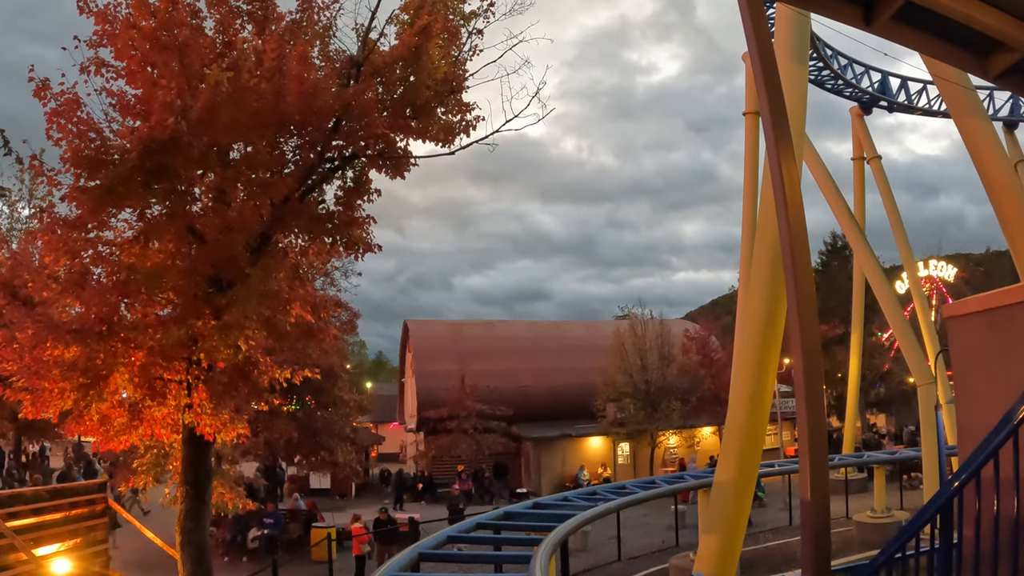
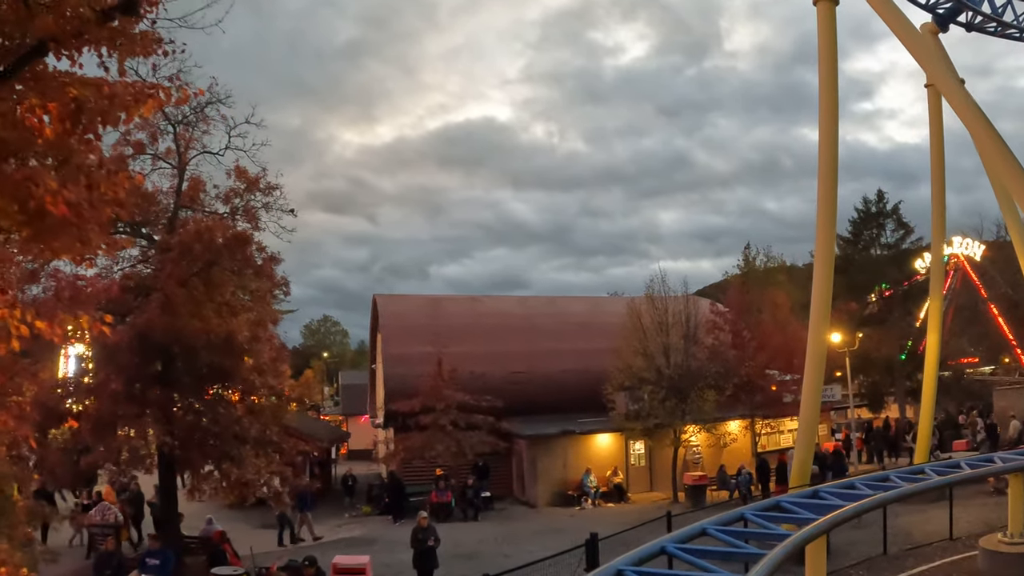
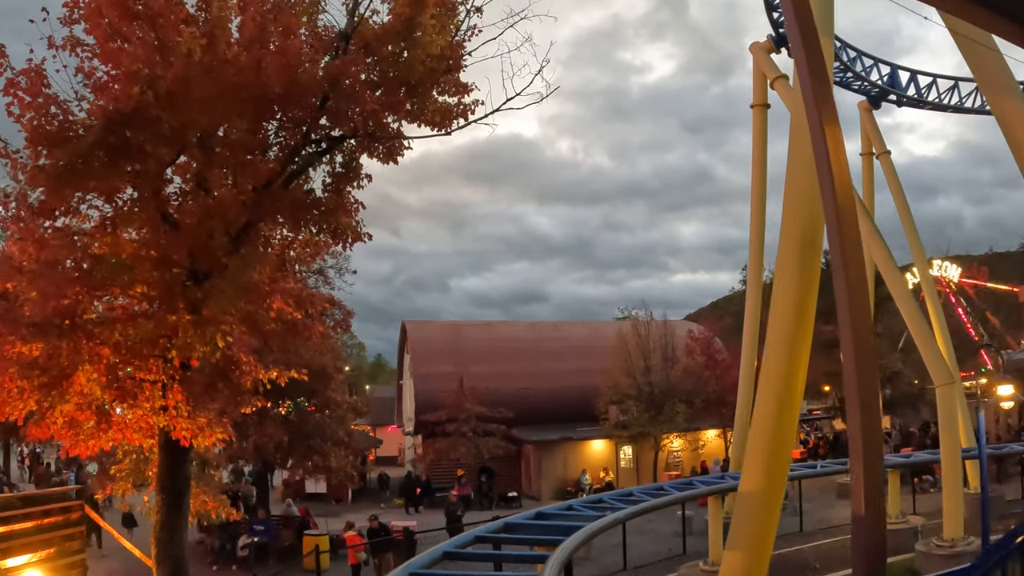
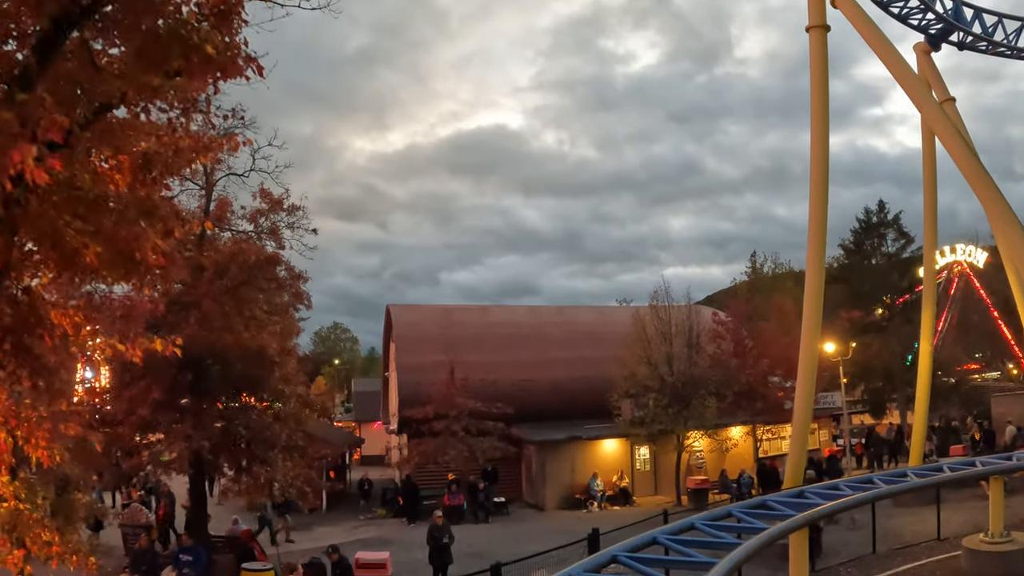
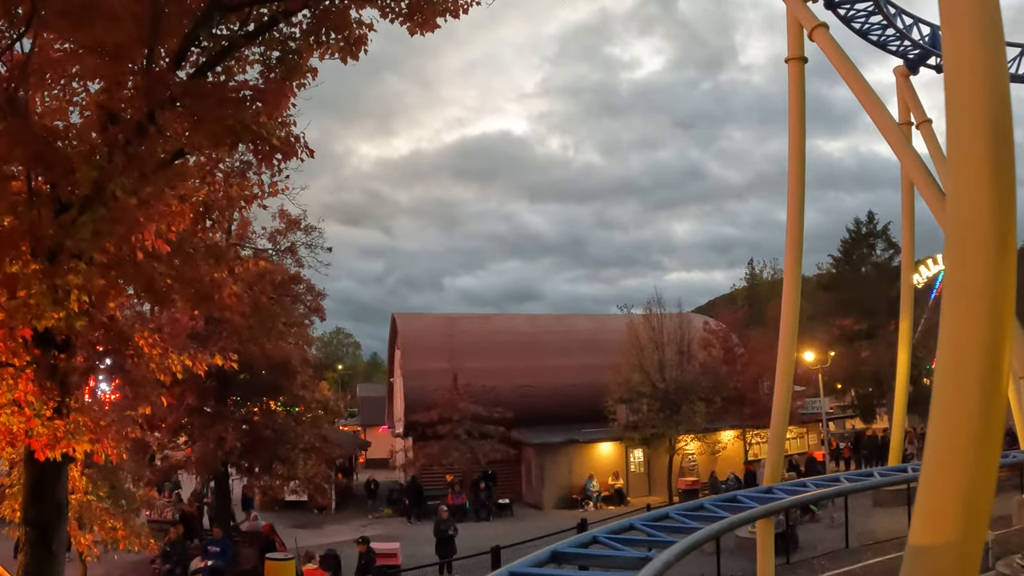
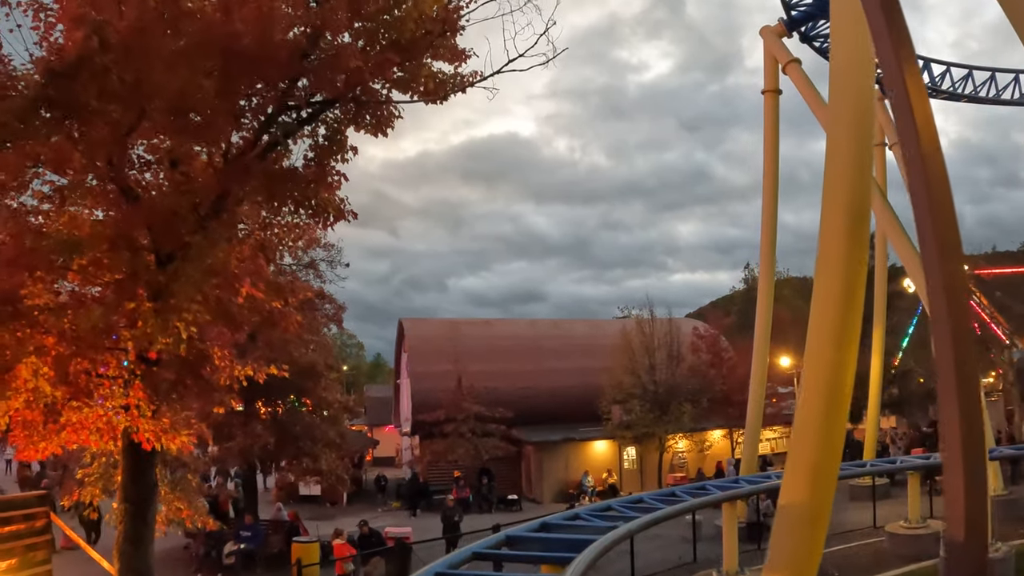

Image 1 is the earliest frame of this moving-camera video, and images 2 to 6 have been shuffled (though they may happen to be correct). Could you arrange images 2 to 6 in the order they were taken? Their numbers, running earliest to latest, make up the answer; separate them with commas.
3, 6, 5, 4, 2
